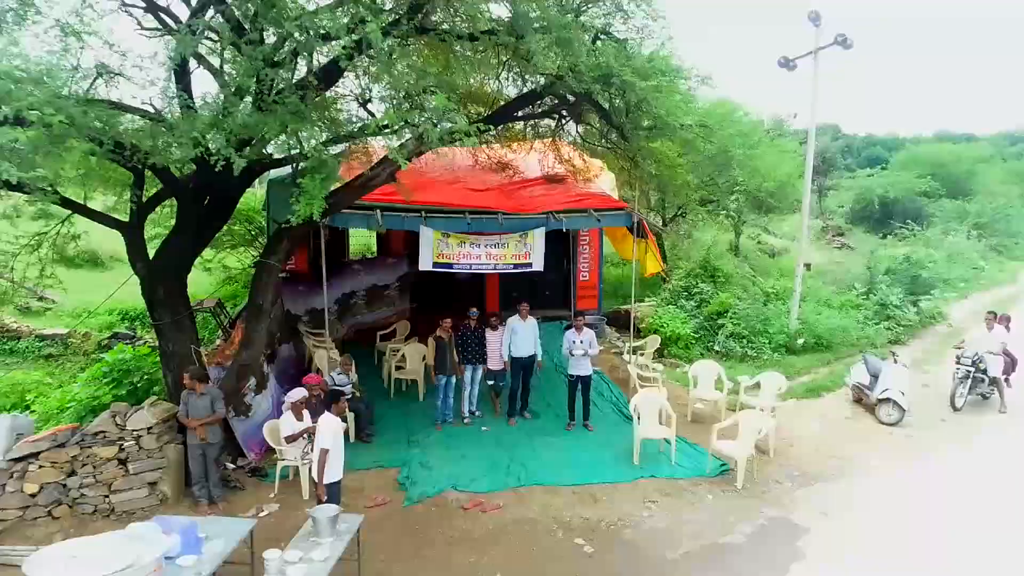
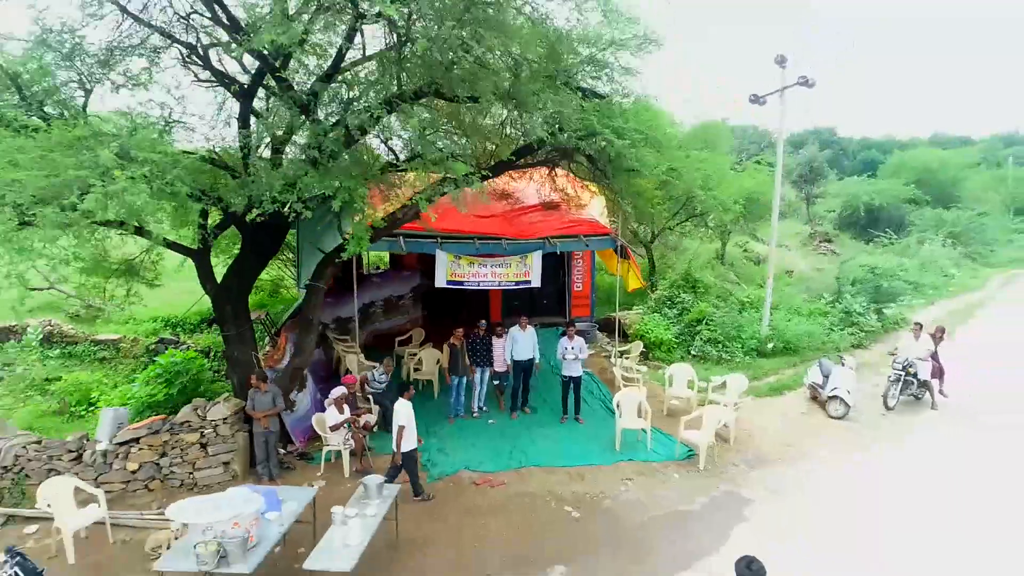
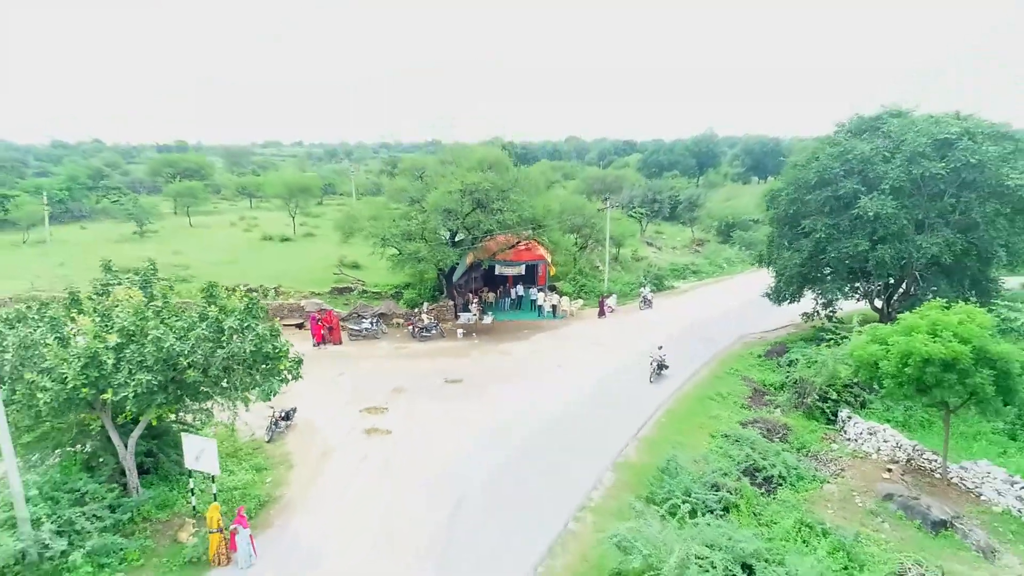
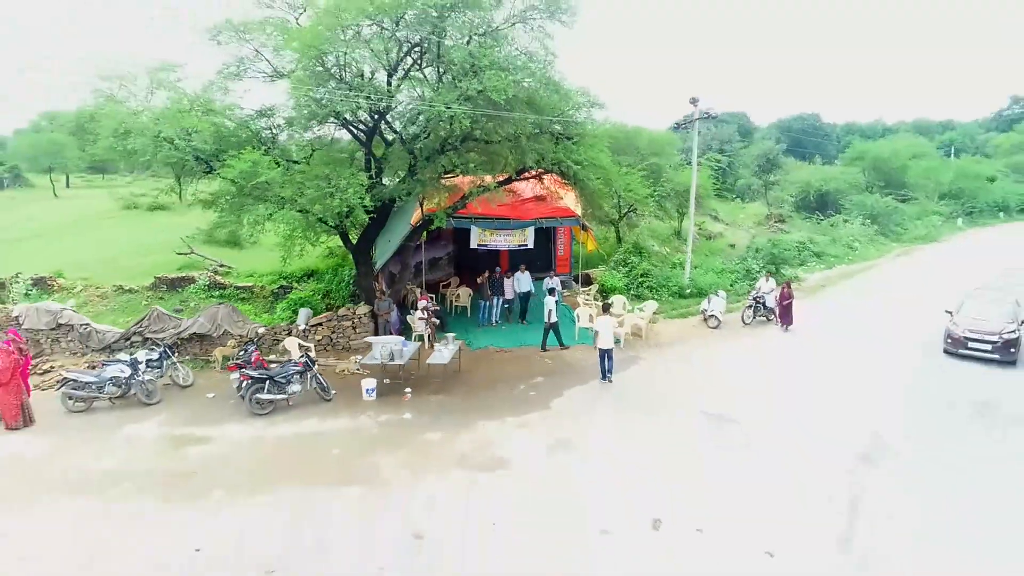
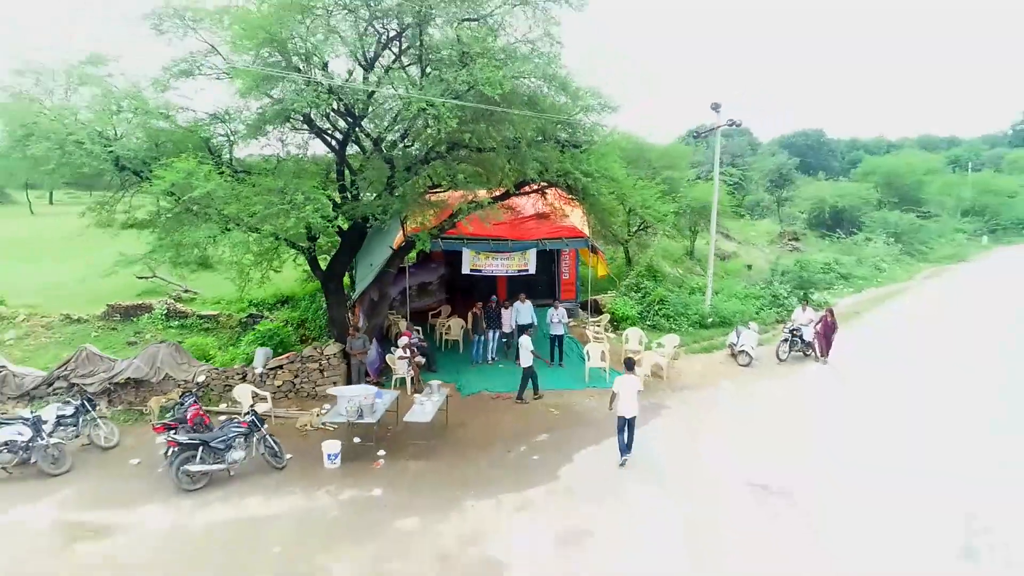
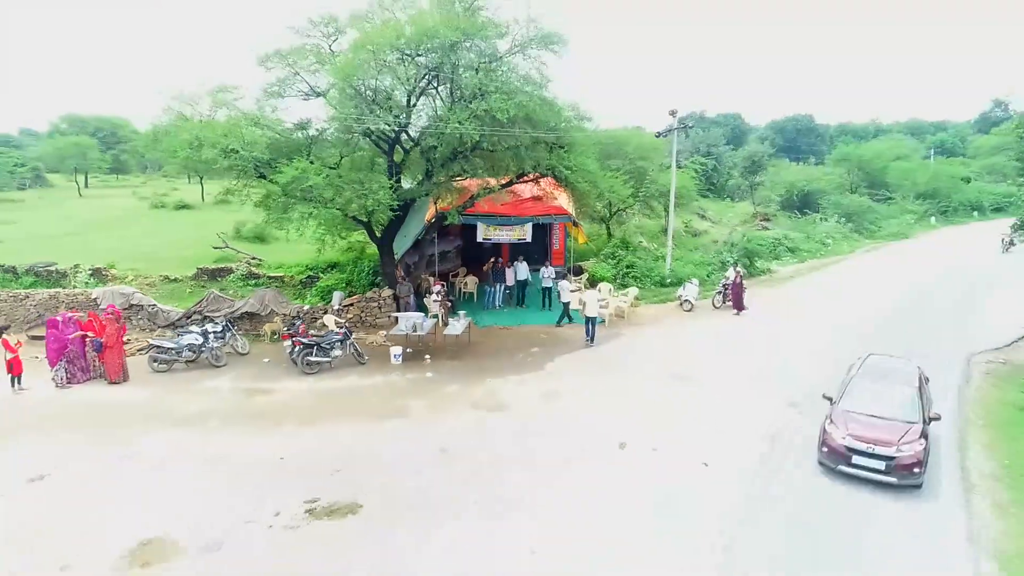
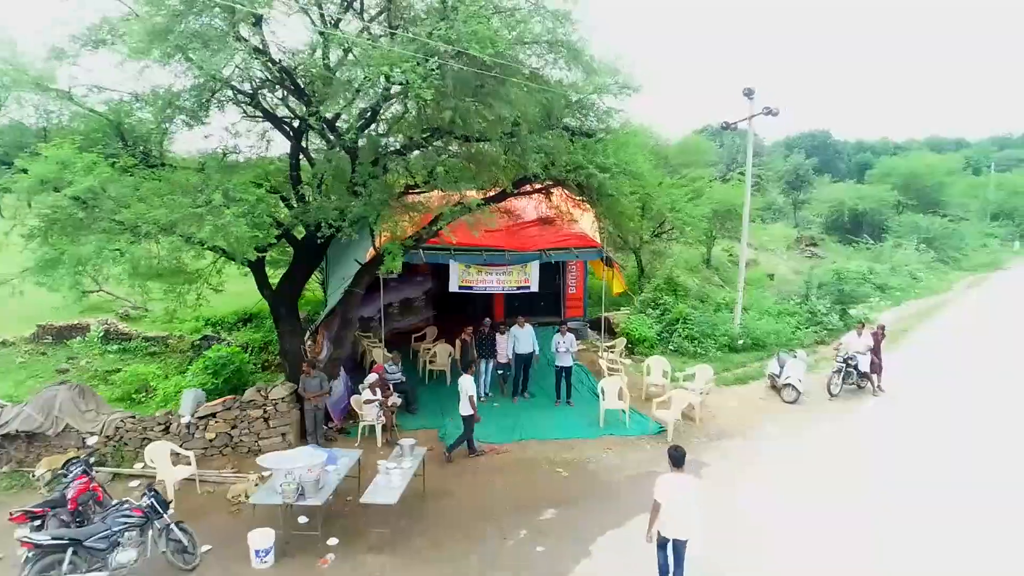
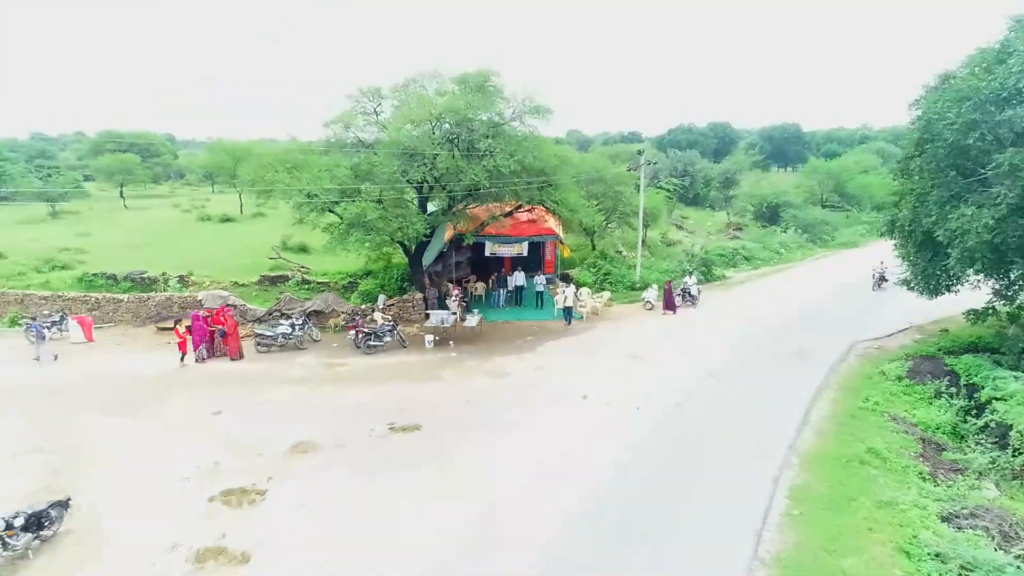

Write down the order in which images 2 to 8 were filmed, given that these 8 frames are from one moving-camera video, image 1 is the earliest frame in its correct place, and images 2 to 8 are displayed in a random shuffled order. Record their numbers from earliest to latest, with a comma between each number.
2, 7, 5, 4, 6, 8, 3
